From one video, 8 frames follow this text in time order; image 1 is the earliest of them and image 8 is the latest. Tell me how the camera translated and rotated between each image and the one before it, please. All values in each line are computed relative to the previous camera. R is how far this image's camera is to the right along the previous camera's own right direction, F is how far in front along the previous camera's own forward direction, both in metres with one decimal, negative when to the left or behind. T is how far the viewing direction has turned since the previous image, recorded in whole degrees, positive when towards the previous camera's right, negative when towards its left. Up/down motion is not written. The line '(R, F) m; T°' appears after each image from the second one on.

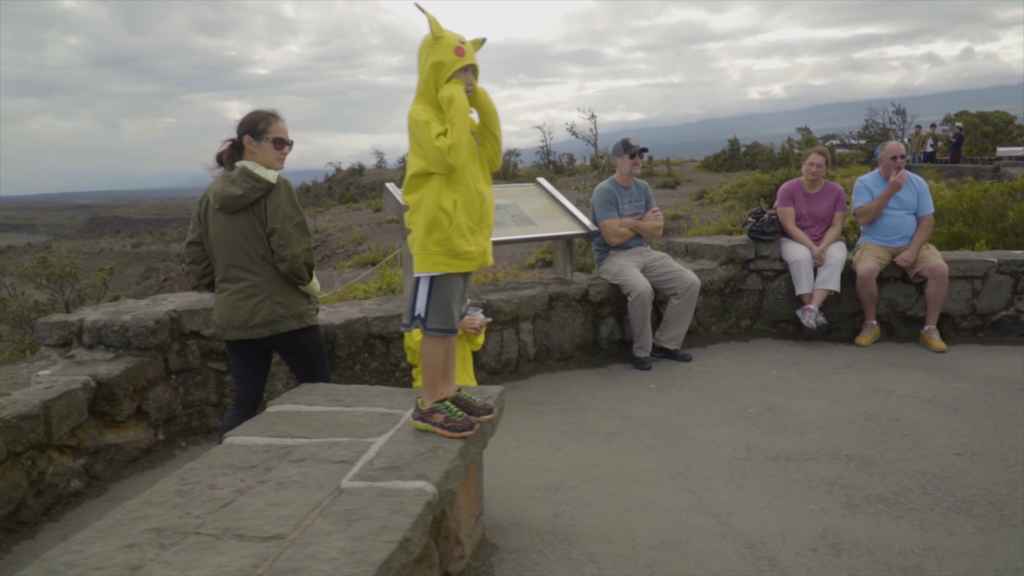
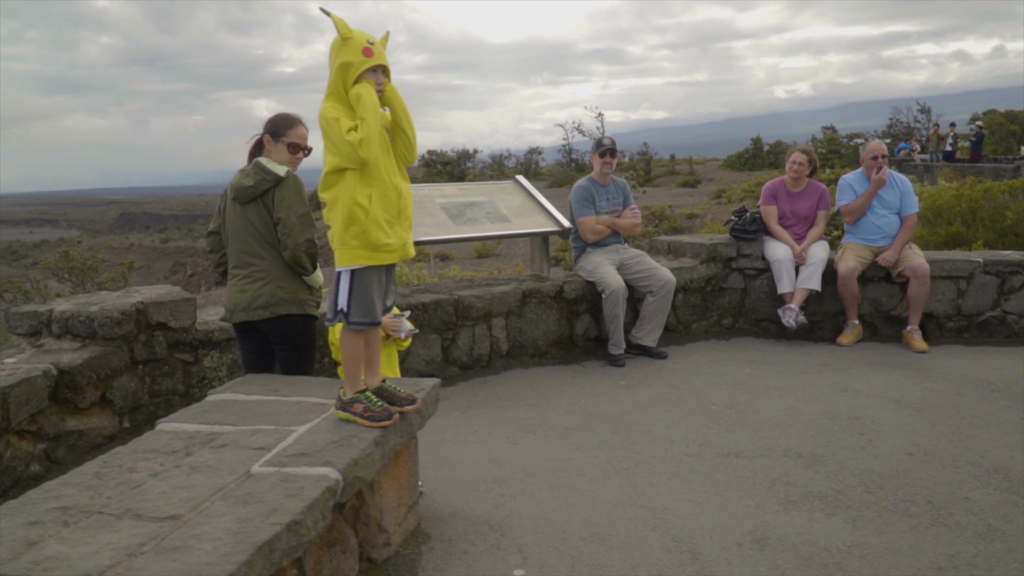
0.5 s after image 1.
(+0.3, -0.1) m; -2°
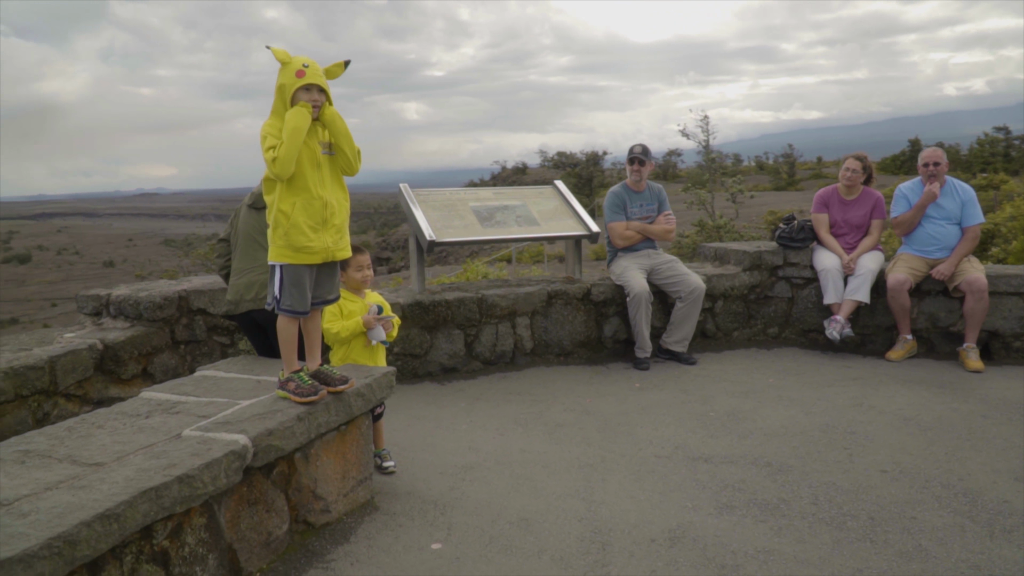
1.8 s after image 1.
(+0.8, -0.2) m; -10°
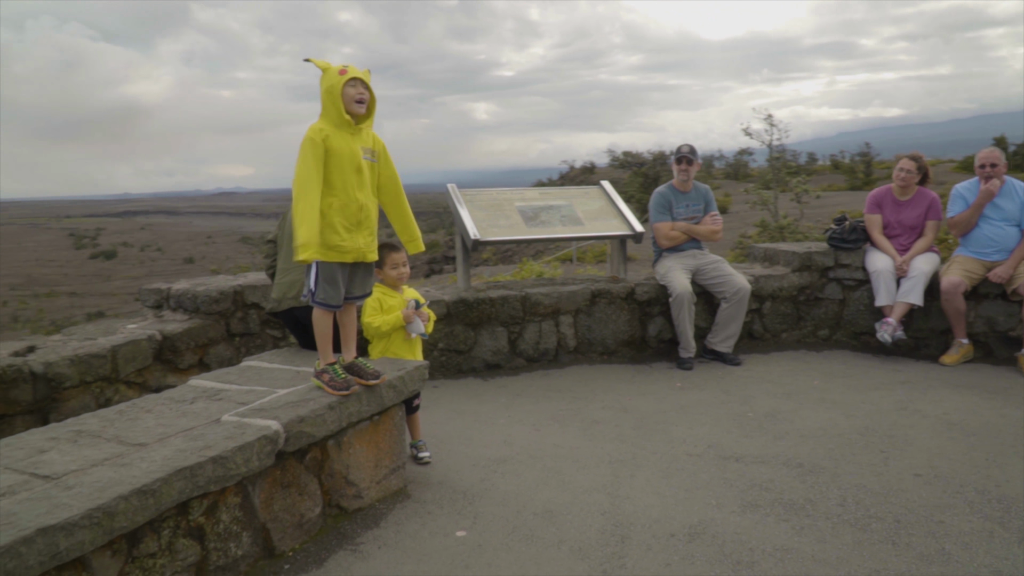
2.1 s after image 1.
(+0.2, -0.1) m; -5°
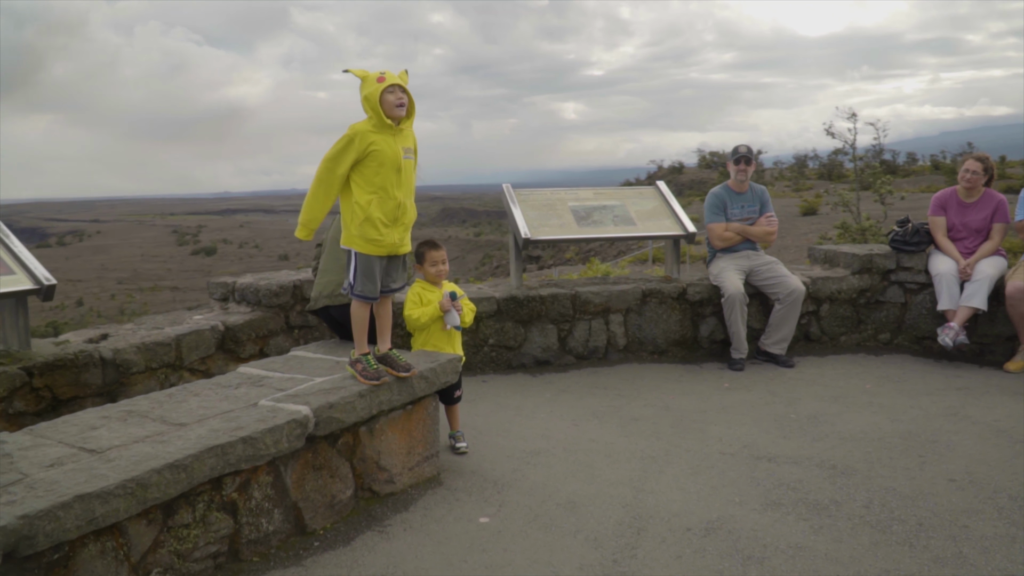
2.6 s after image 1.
(+0.2, -0.1) m; -6°
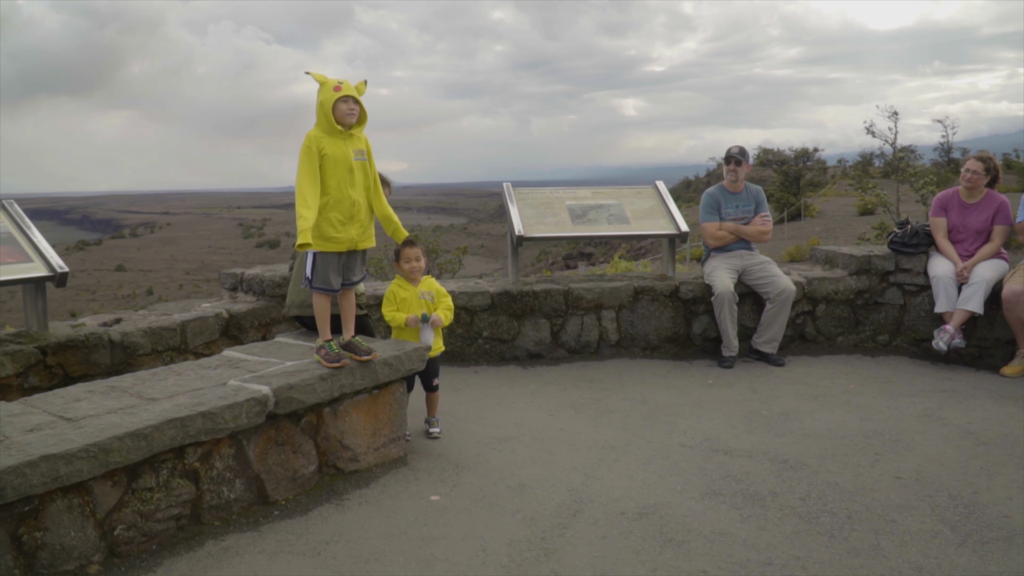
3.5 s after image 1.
(+0.4, -0.2) m; -4°
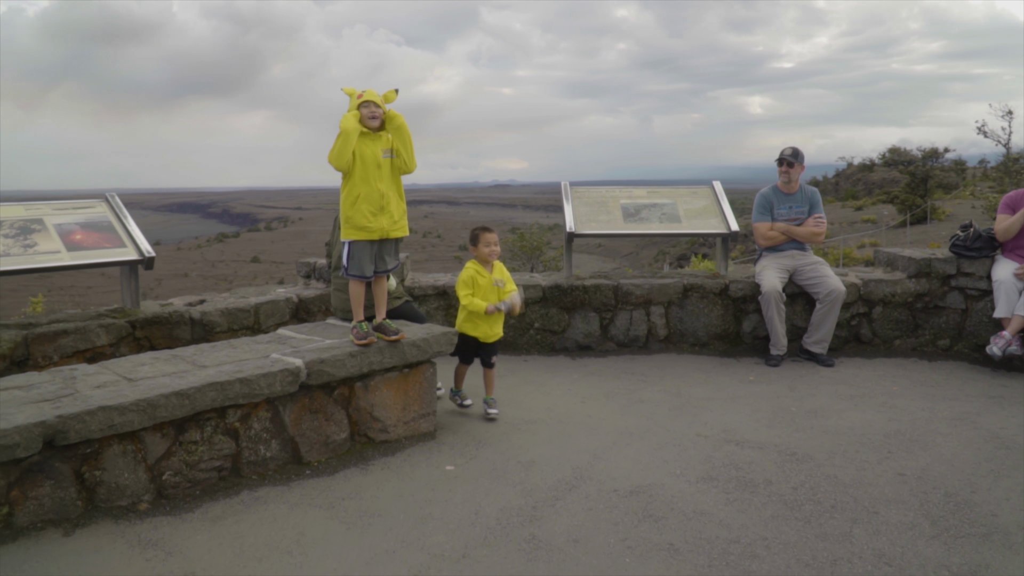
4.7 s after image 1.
(+0.5, -0.3) m; -8°
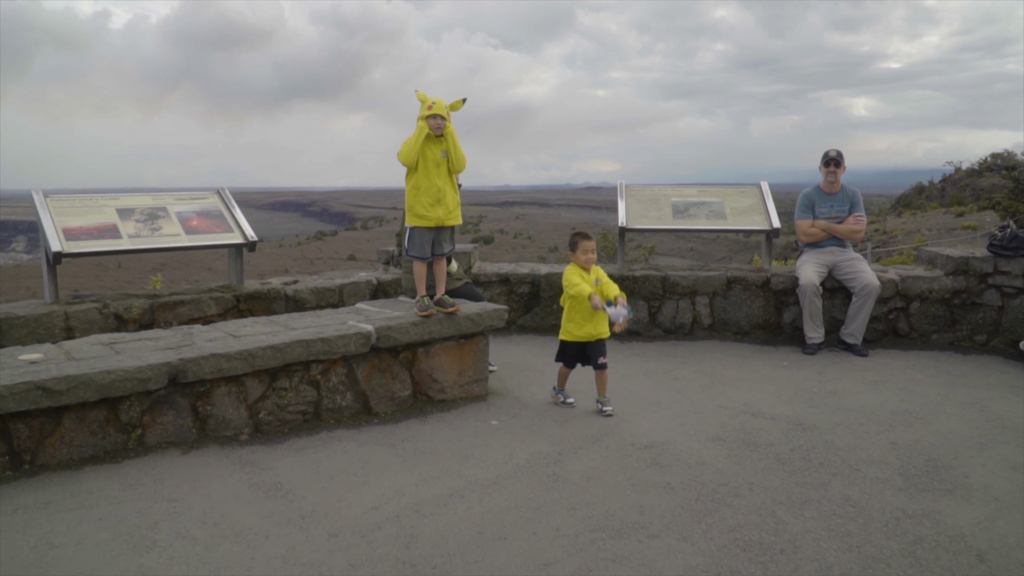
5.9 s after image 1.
(+0.3, -0.6) m; -6°
